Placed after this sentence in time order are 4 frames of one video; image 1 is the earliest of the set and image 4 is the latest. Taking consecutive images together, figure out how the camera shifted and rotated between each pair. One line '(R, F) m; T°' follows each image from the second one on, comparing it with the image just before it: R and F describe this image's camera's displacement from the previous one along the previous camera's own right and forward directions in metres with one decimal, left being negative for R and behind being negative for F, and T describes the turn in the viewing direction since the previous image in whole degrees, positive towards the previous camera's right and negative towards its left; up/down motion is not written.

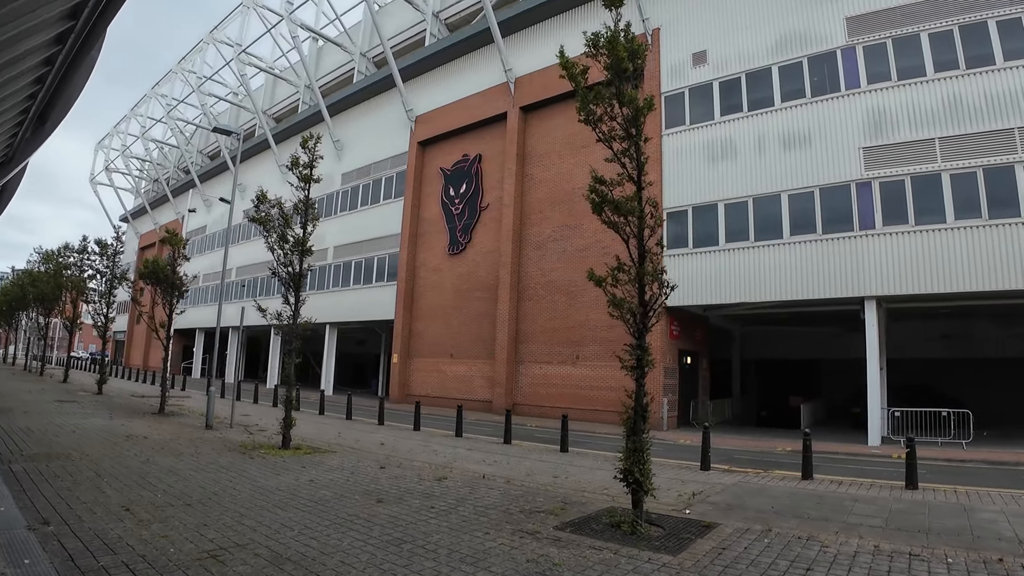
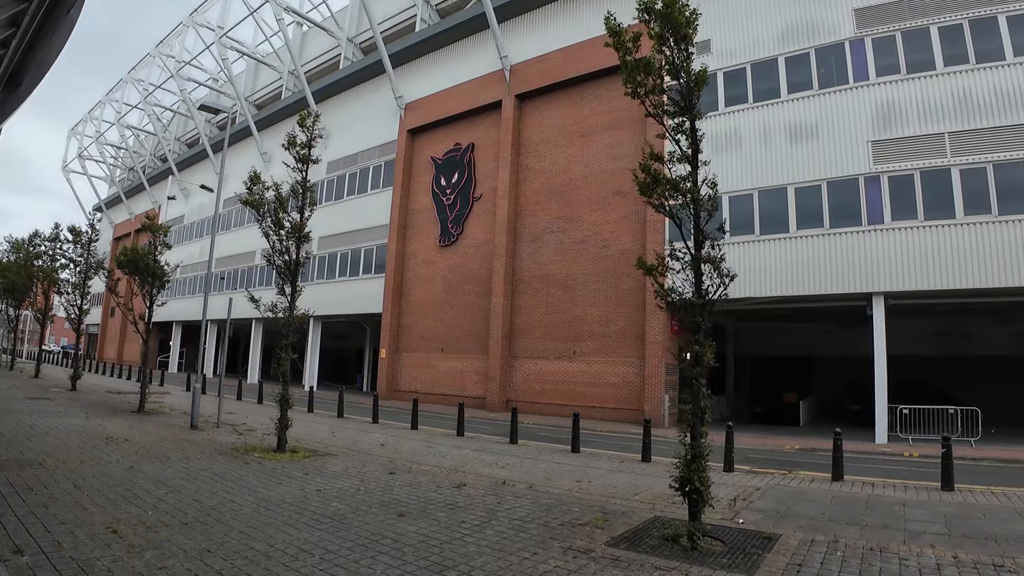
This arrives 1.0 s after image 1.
(-0.5, +0.6) m; +2°
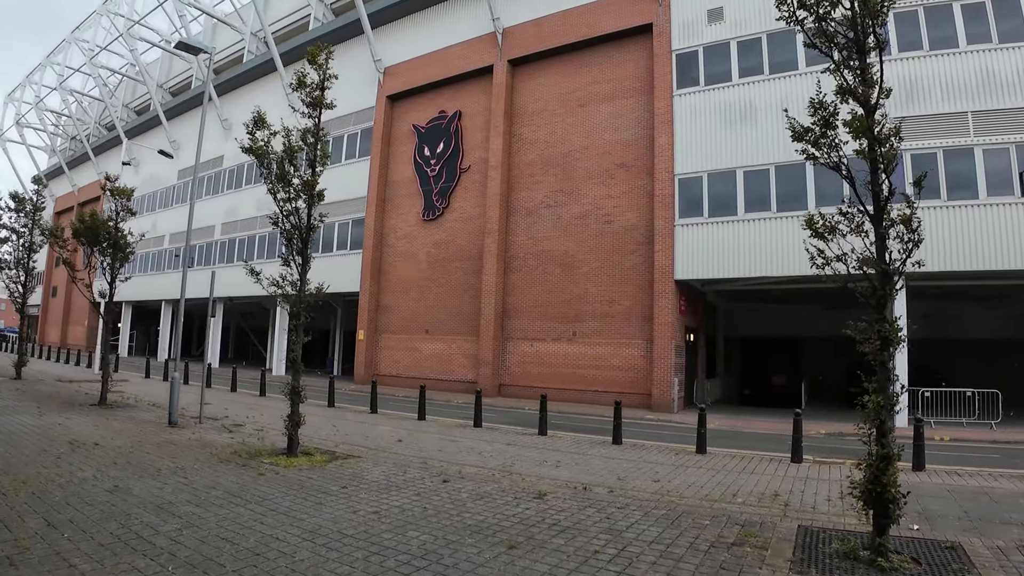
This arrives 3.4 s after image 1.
(-1.3, +1.3) m; +4°
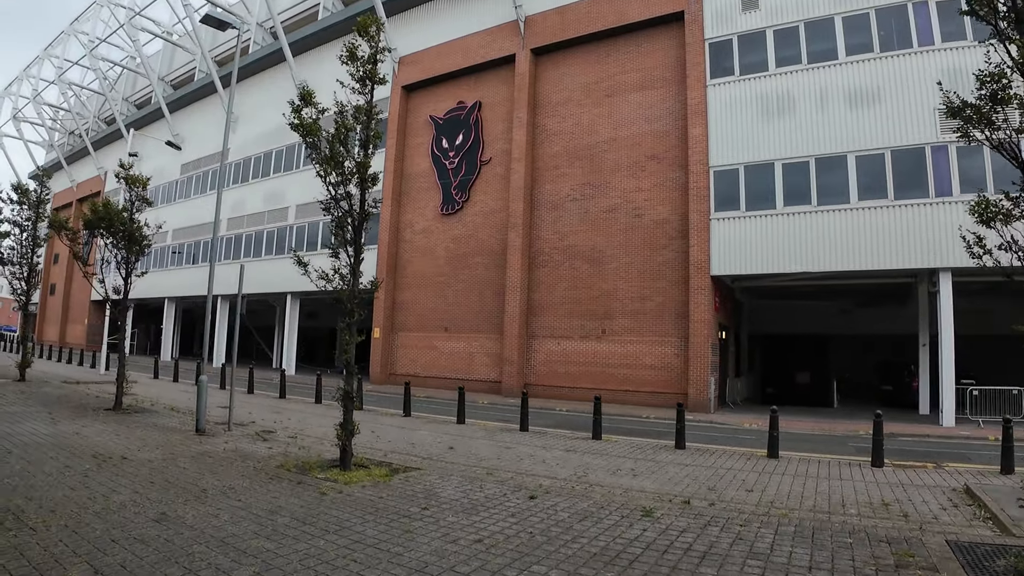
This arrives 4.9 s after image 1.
(-0.9, +0.6) m; 0°
